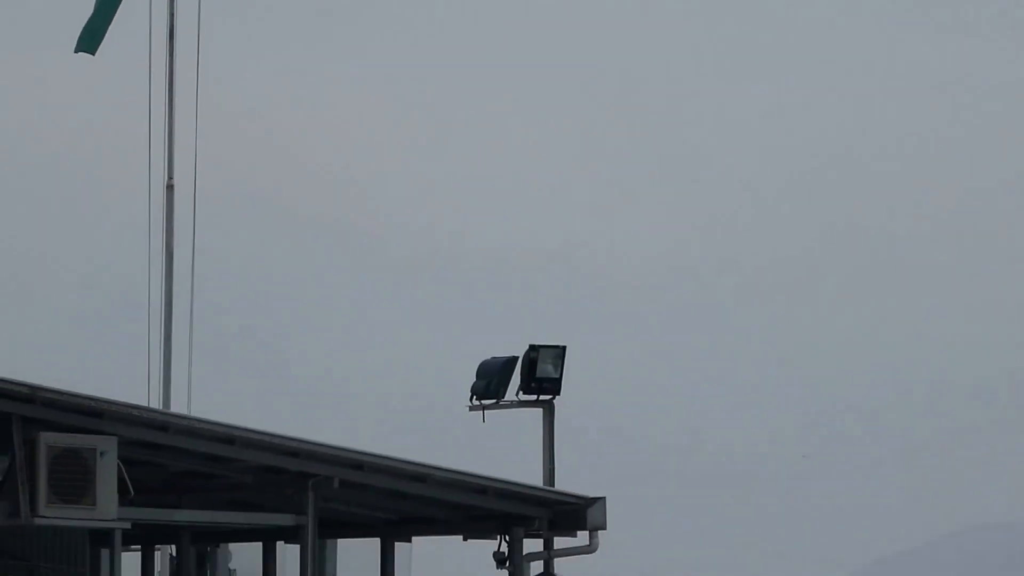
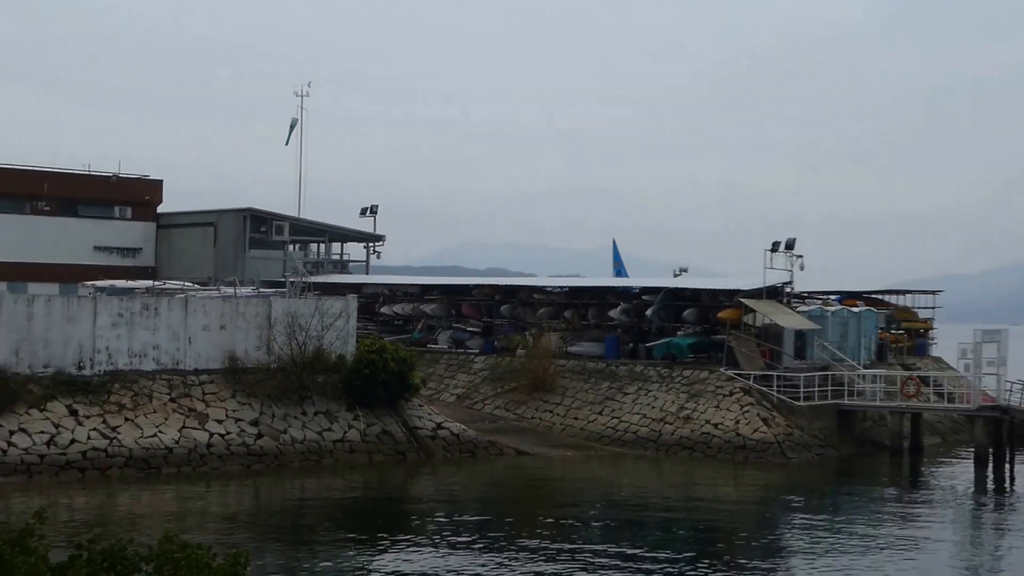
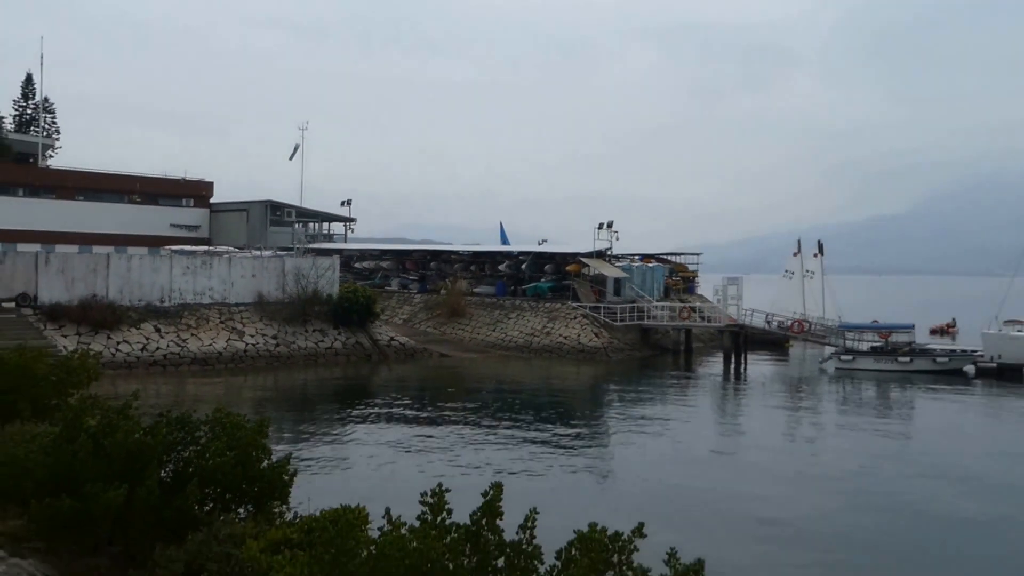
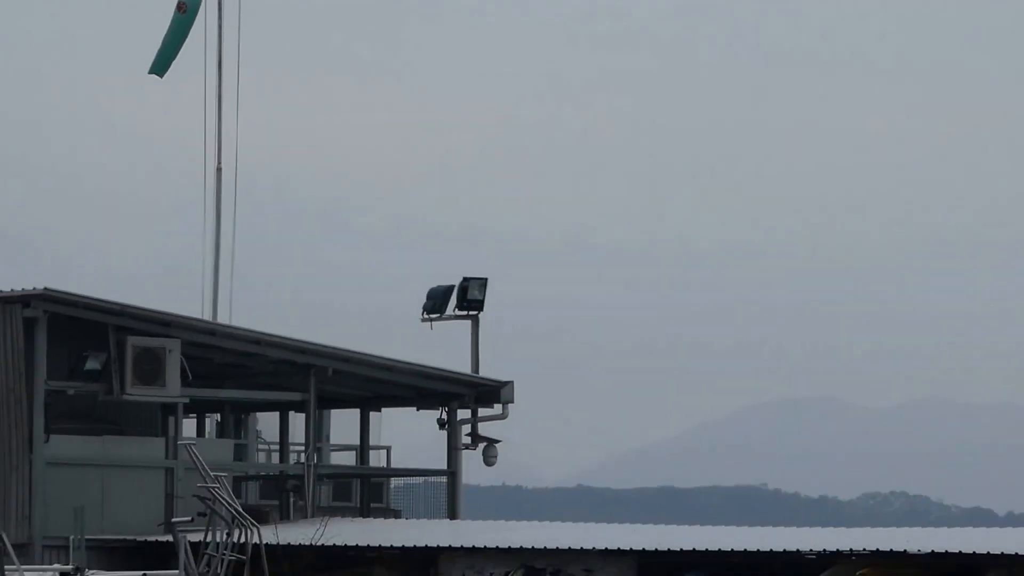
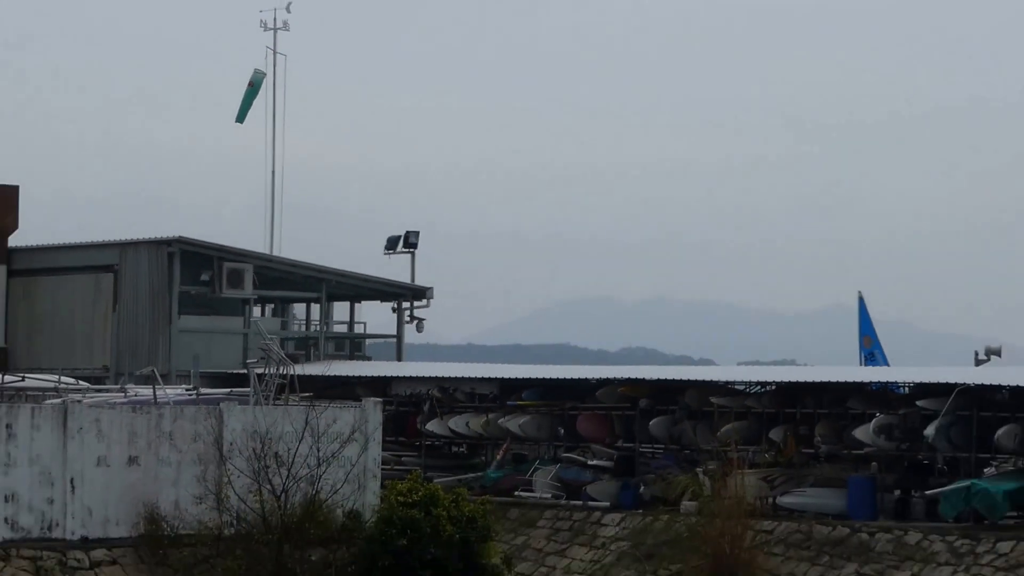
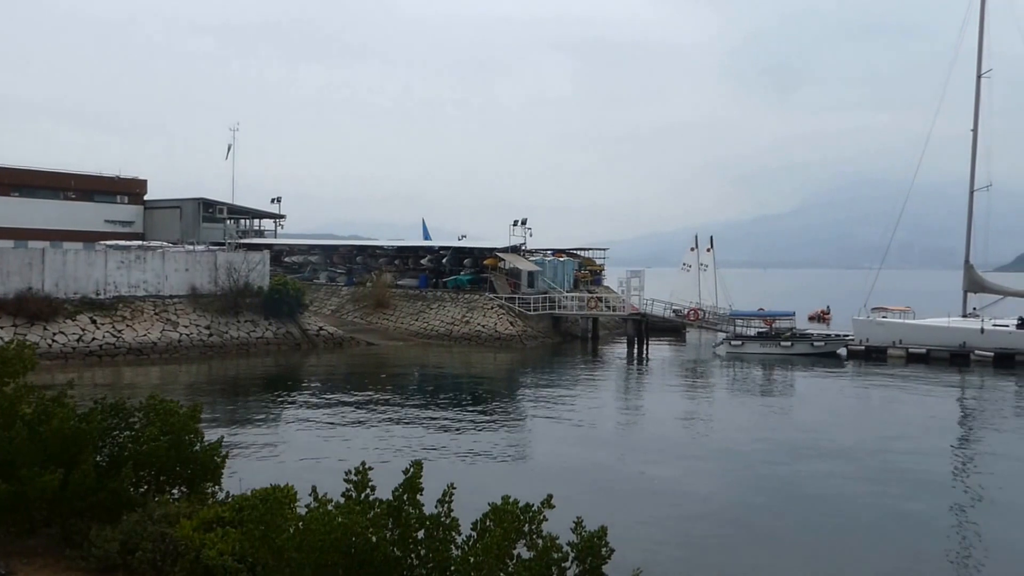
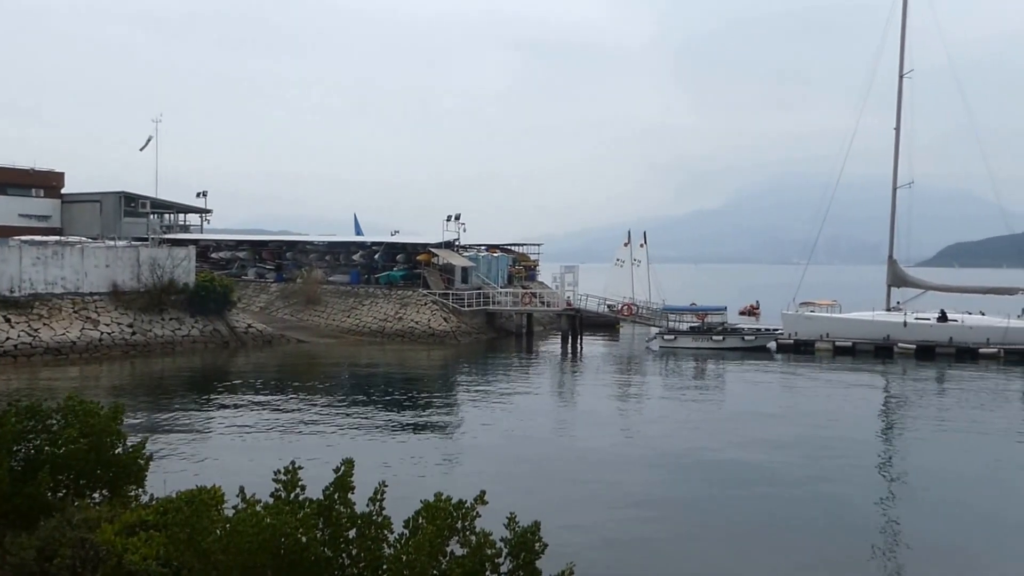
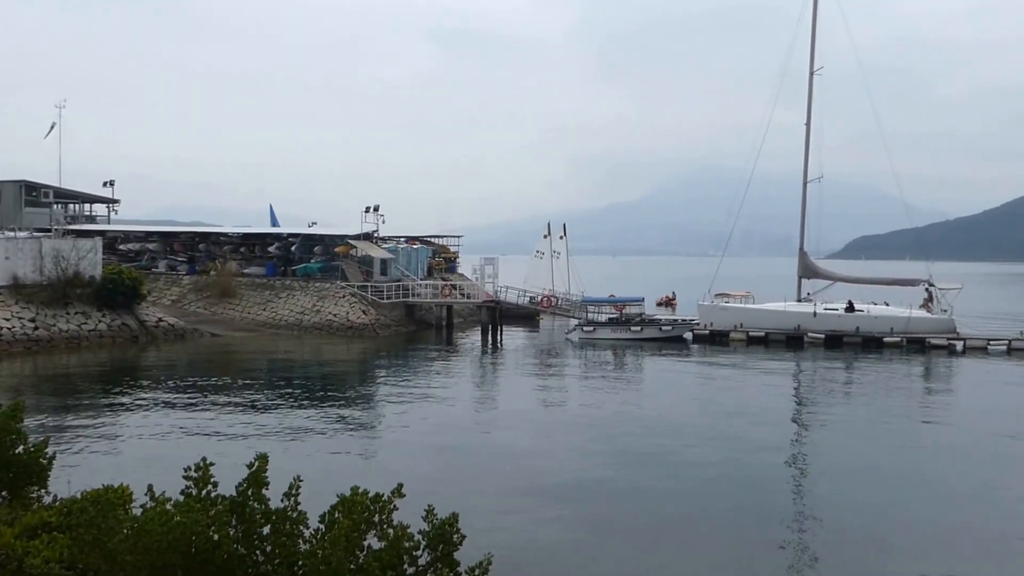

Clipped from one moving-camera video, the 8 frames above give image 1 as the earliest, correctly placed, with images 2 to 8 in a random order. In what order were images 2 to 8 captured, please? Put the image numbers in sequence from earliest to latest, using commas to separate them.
4, 5, 2, 3, 6, 7, 8
